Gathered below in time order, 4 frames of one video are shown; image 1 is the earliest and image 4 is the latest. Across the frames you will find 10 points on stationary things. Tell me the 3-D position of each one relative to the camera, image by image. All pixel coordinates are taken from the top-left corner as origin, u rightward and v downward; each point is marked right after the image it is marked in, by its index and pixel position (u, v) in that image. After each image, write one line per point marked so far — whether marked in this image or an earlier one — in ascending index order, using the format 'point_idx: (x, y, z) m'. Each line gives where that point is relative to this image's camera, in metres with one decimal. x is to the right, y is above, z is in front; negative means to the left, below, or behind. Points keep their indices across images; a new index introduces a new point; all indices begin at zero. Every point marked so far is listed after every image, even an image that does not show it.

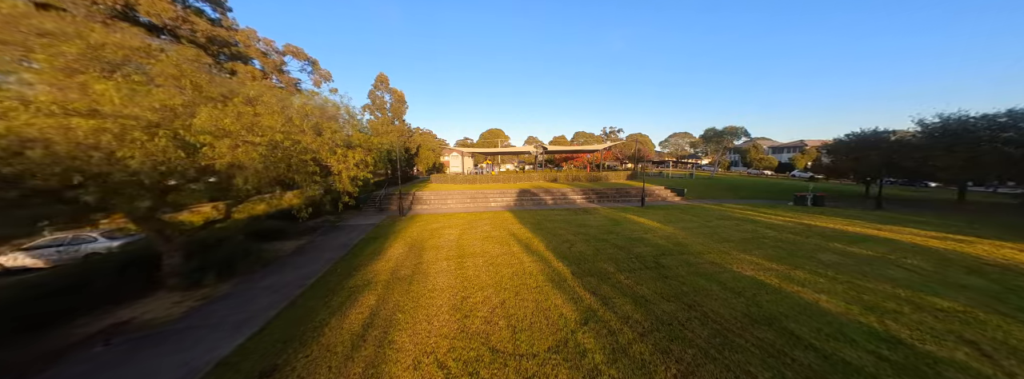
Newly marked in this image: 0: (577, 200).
0: (+4.4, -0.8, +16.3) m
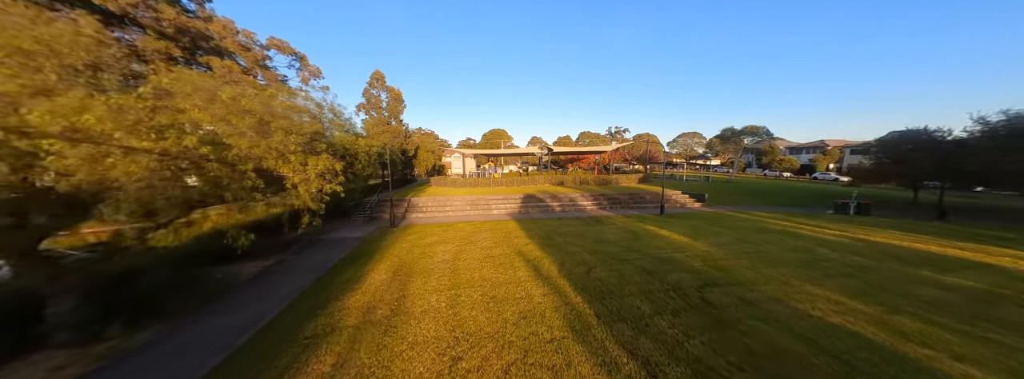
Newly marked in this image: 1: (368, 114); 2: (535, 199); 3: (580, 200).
0: (+4.6, -1.1, +14.9) m
1: (-11.4, +6.0, +19.2) m
2: (+1.6, -0.6, +16.0) m
3: (+4.5, -0.7, +16.0) m
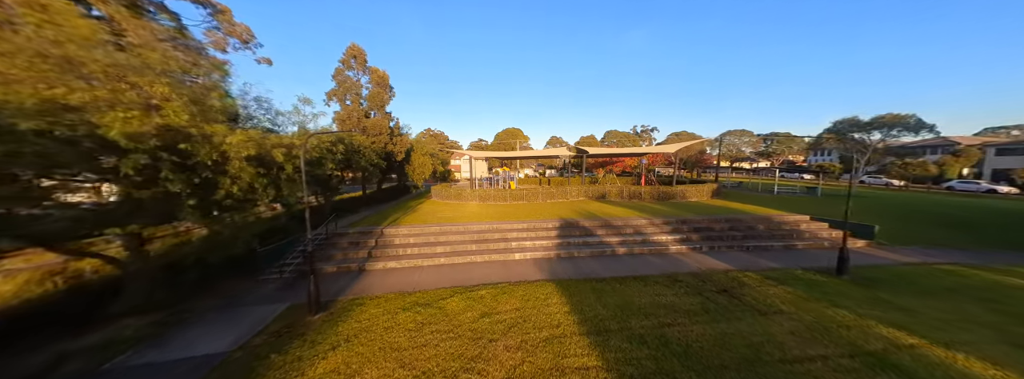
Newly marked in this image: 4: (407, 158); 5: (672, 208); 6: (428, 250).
0: (+5.8, -2.1, +9.0) m
1: (-9.9, +5.0, +14.1) m
2: (+2.8, -1.6, +10.2) m
3: (+5.7, -1.7, +10.1) m
4: (-7.8, +2.3, +18.1) m
5: (+8.5, -1.0, +13.0) m
6: (-3.0, -2.1, +8.7) m
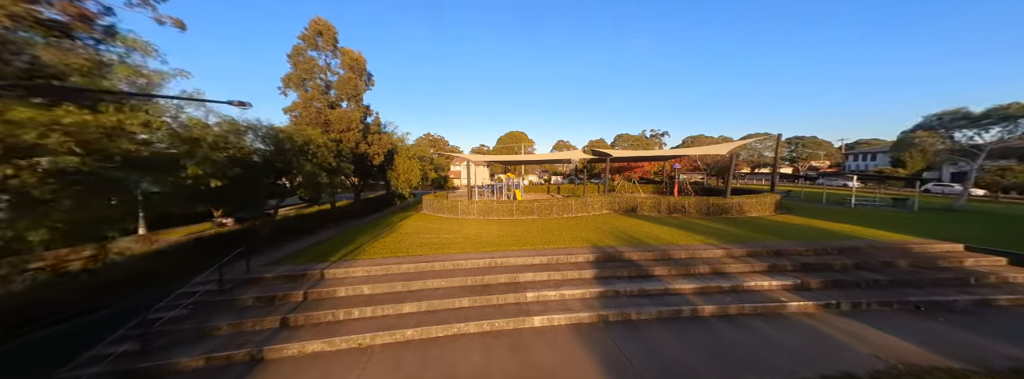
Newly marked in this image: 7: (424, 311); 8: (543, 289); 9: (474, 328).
0: (+6.2, -2.5, +5.5) m
1: (-9.5, +4.4, +10.9) m
2: (+3.2, -2.1, +6.7) m
3: (+6.1, -2.2, +6.6) m
4: (-7.4, +1.7, +14.8) m
5: (+8.9, -1.5, +9.5) m
6: (-2.7, -2.5, +5.2) m
7: (-1.8, -2.6, +5.3) m
8: (+0.9, -2.4, +6.0) m
9: (-0.7, -2.8, +5.0) m
